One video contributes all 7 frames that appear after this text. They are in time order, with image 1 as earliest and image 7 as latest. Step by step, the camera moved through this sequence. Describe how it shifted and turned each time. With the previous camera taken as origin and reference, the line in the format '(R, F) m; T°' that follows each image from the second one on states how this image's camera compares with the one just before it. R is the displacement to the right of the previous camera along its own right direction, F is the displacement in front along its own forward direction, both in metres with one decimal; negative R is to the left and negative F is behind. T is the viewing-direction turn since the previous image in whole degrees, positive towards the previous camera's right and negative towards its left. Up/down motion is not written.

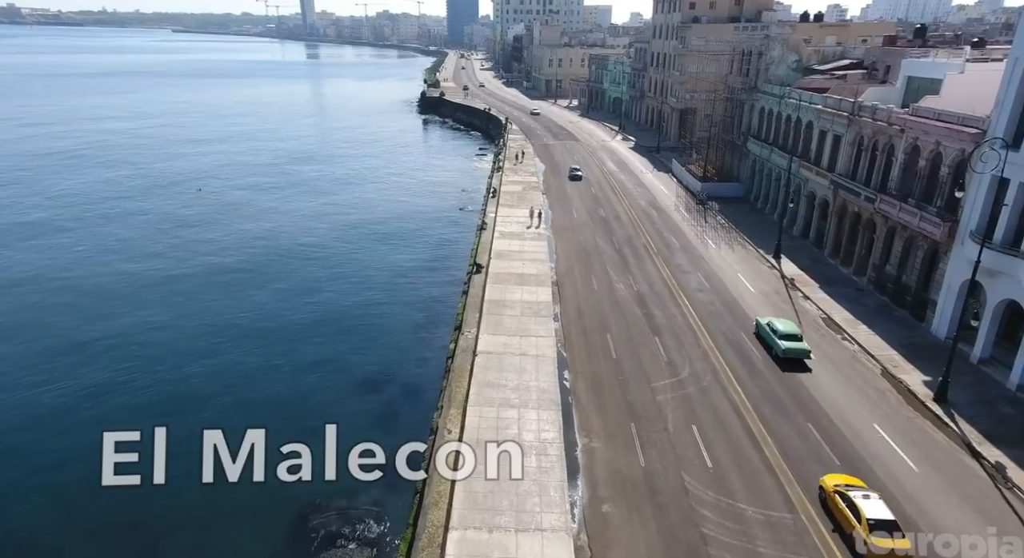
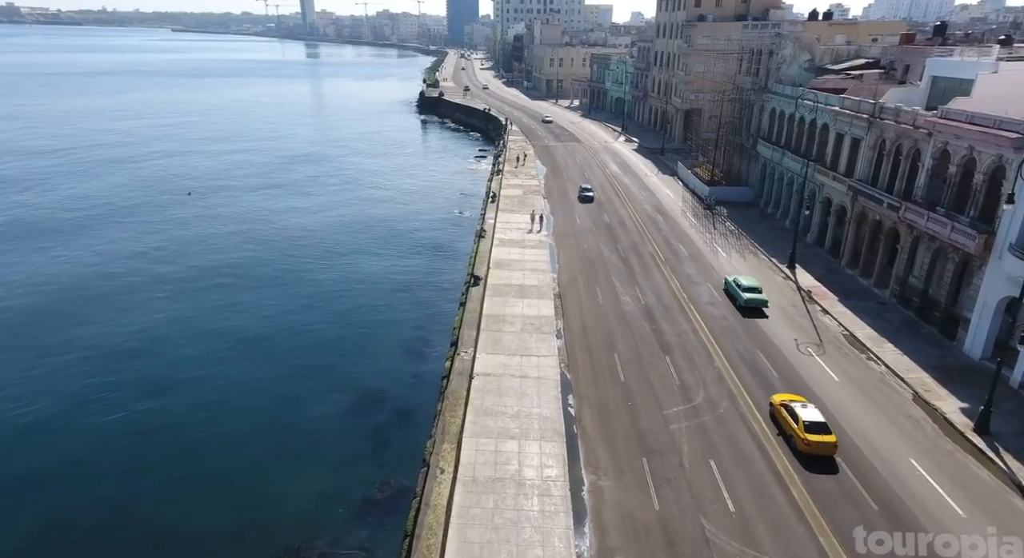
(0.0, +2.5) m; 0°
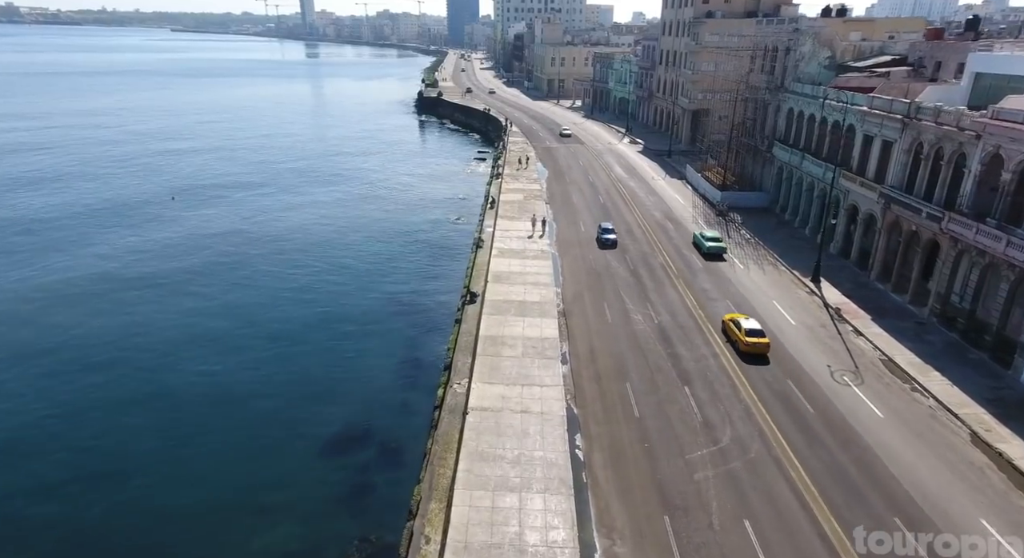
(0.0, +3.6) m; 0°
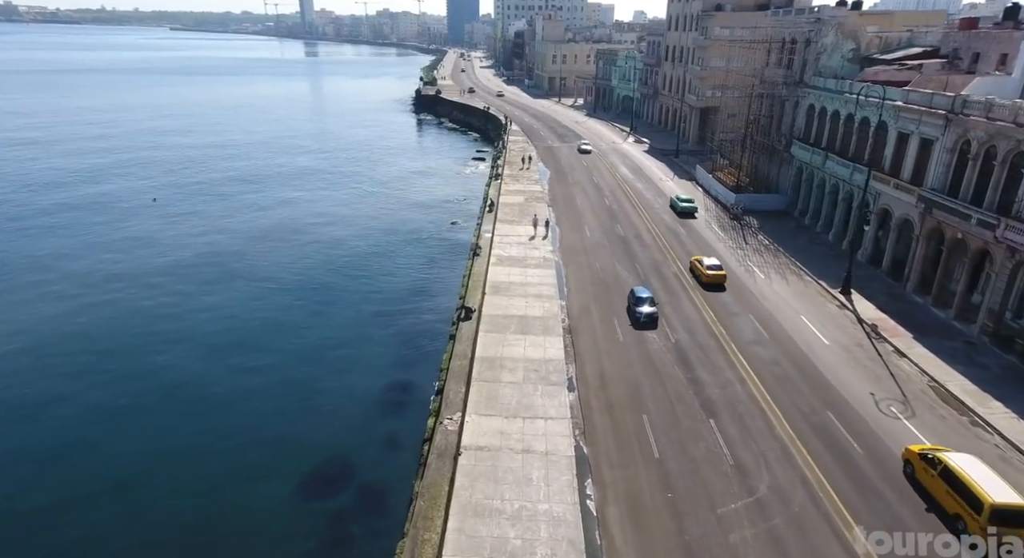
(0.0, +3.8) m; 0°
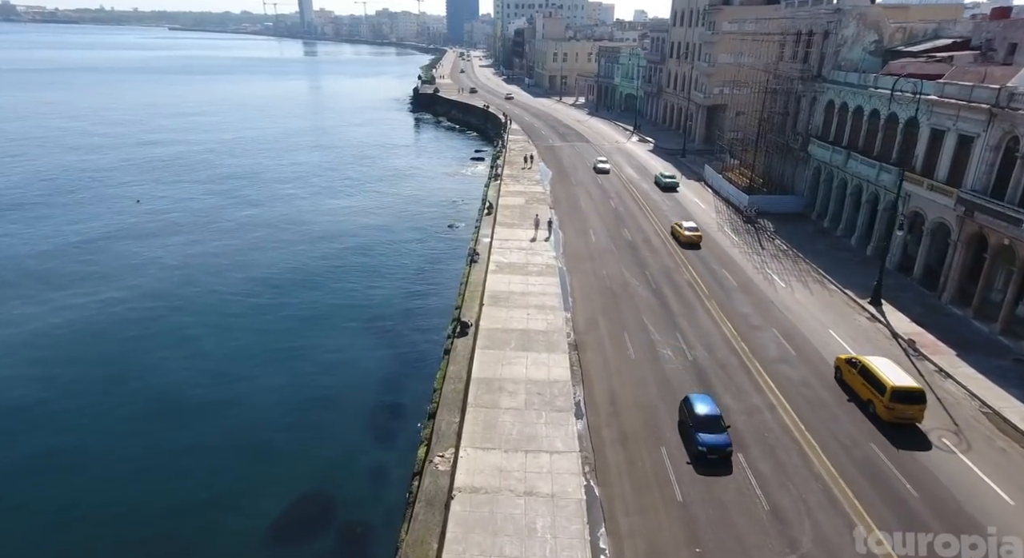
(0.0, +3.1) m; 0°
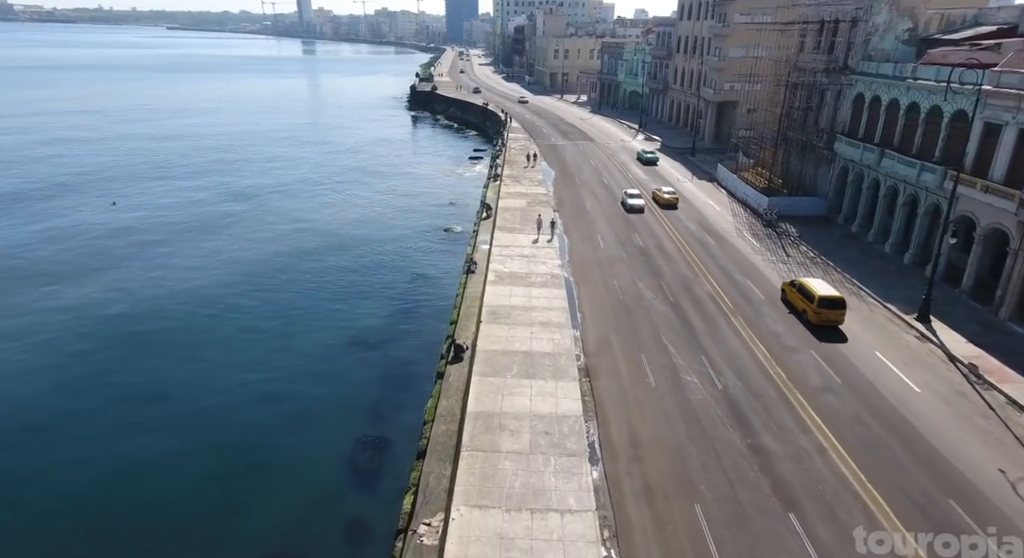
(-0.1, +4.0) m; 0°
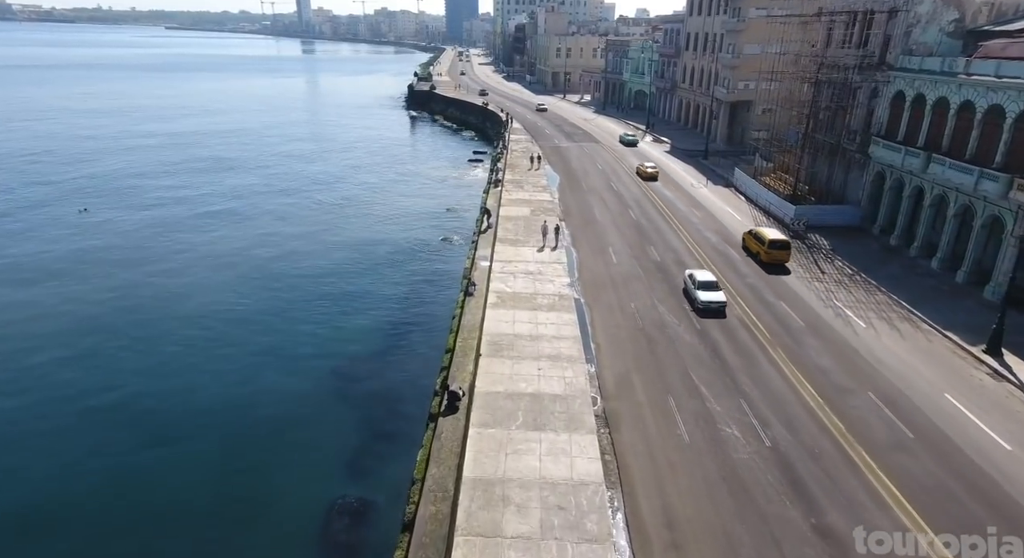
(-0.2, +4.3) m; 0°
